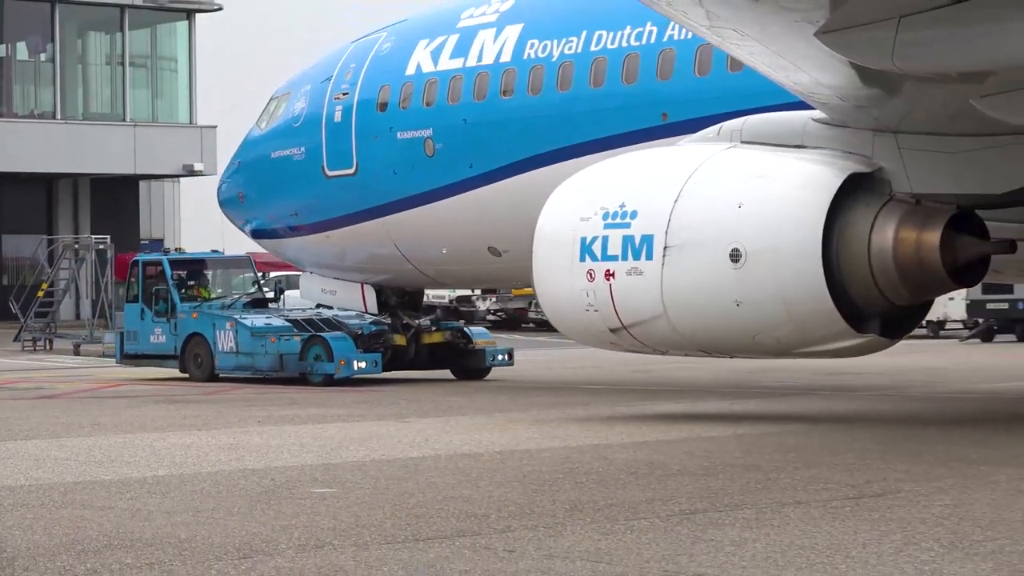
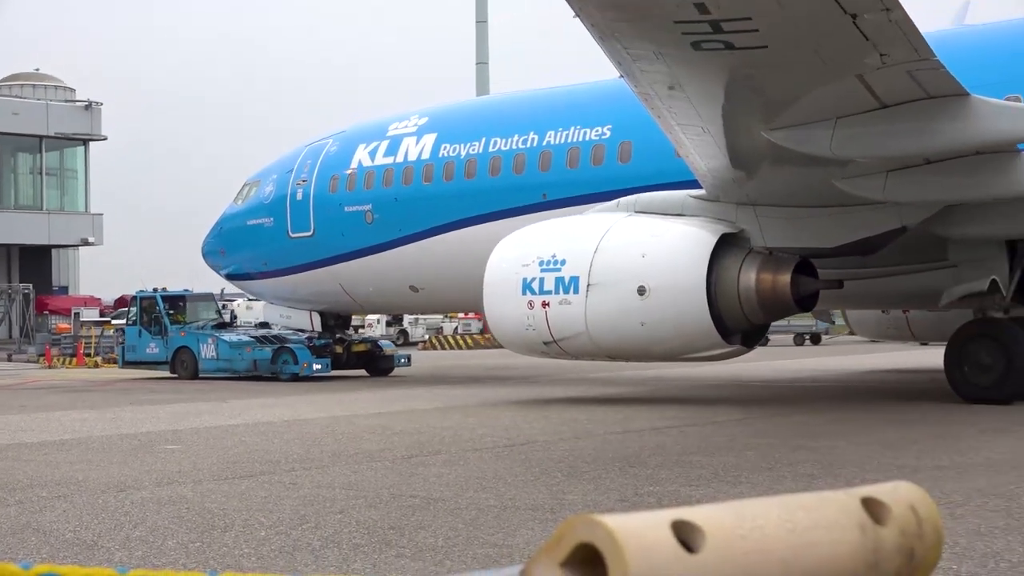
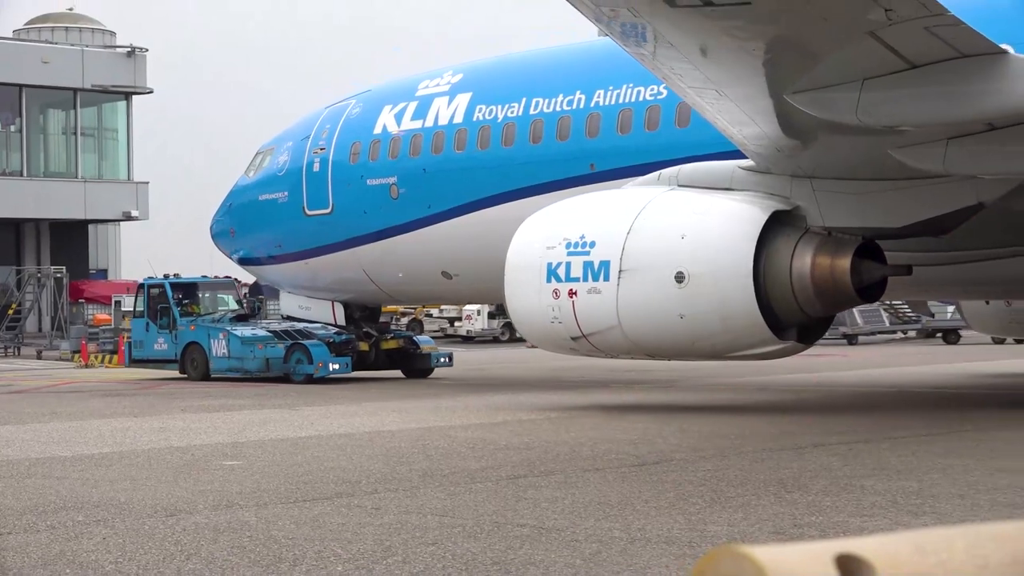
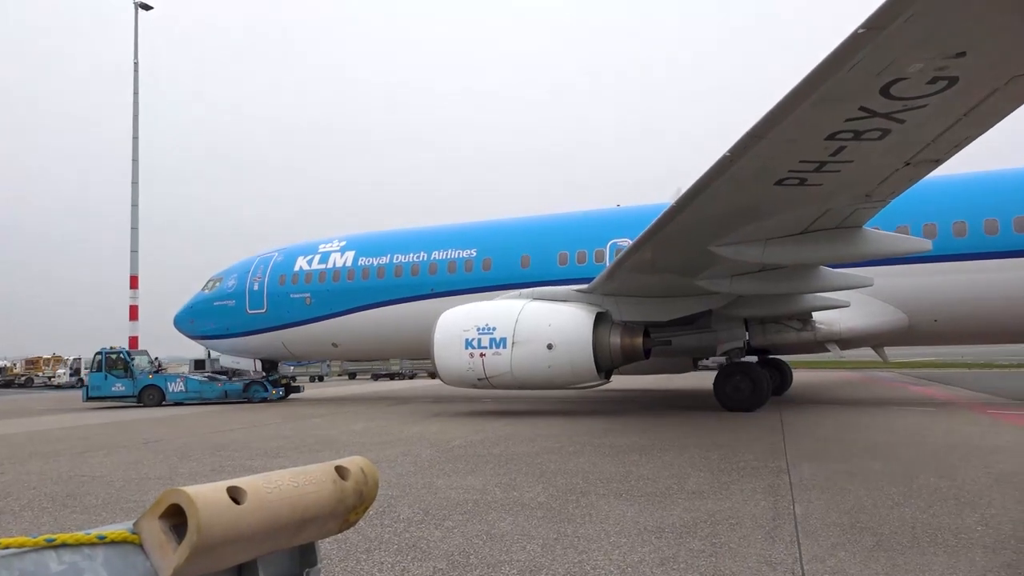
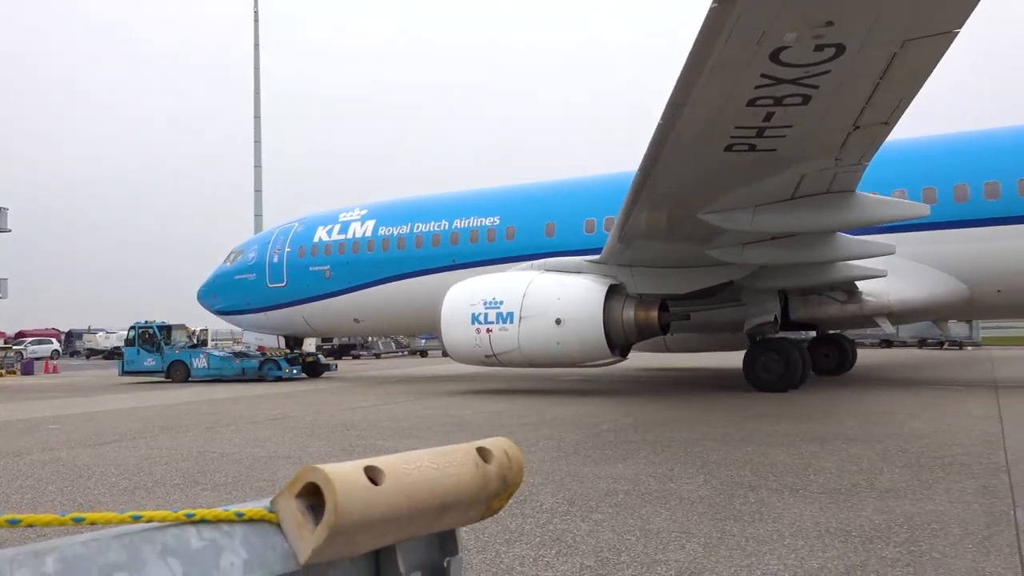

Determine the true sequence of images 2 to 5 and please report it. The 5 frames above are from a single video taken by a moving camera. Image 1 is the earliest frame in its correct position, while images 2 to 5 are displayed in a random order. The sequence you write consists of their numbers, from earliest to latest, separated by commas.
3, 2, 5, 4
